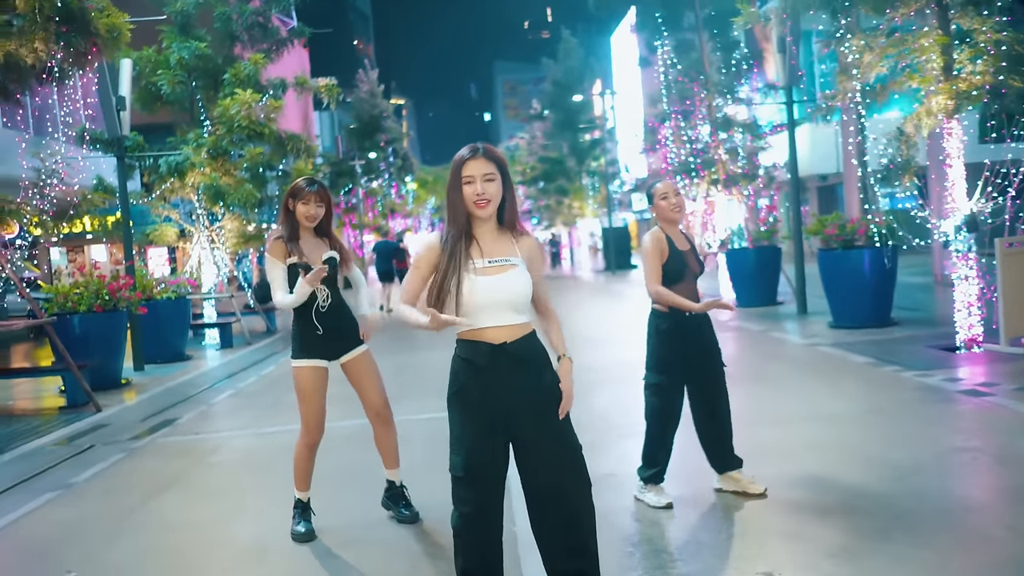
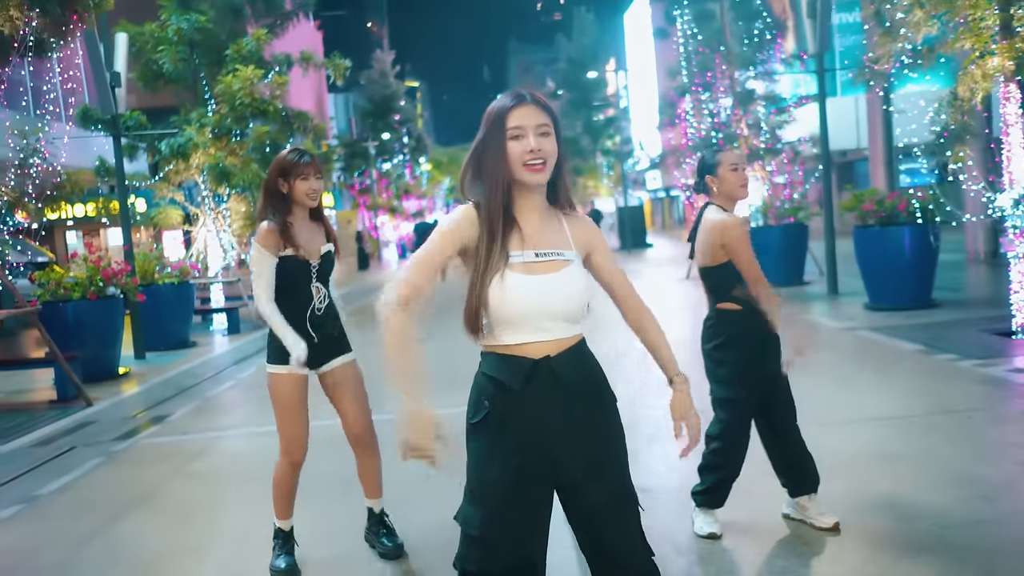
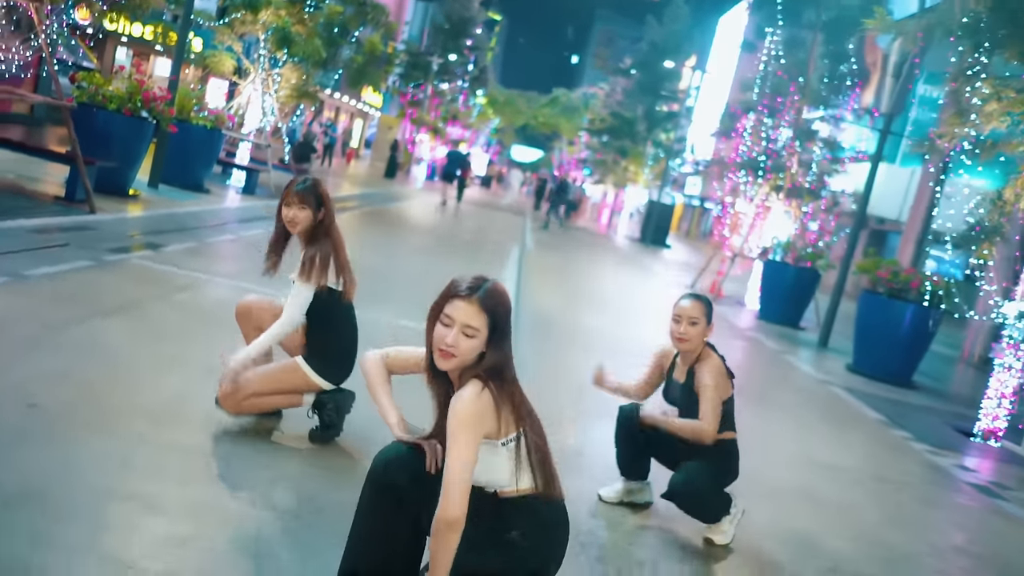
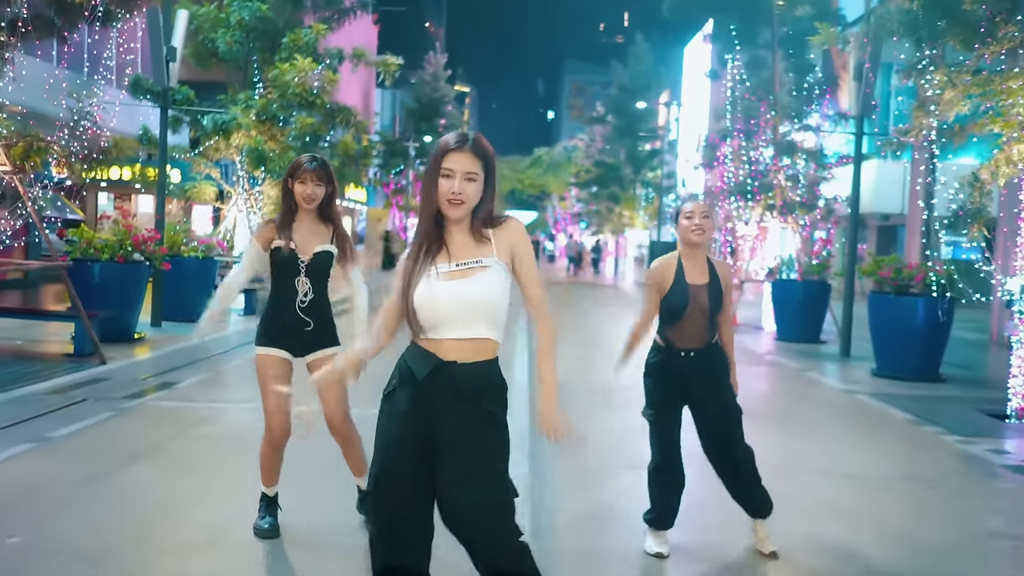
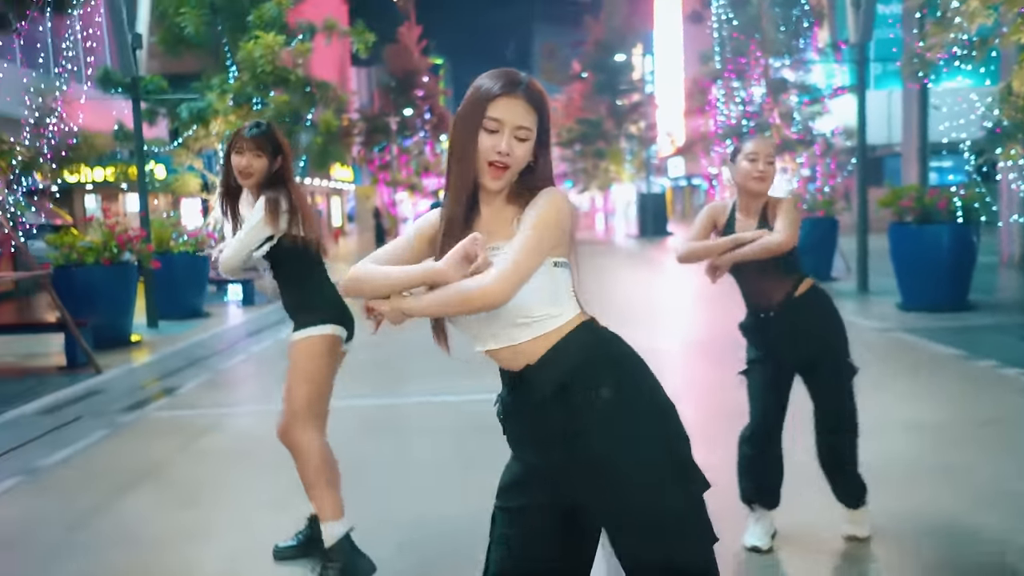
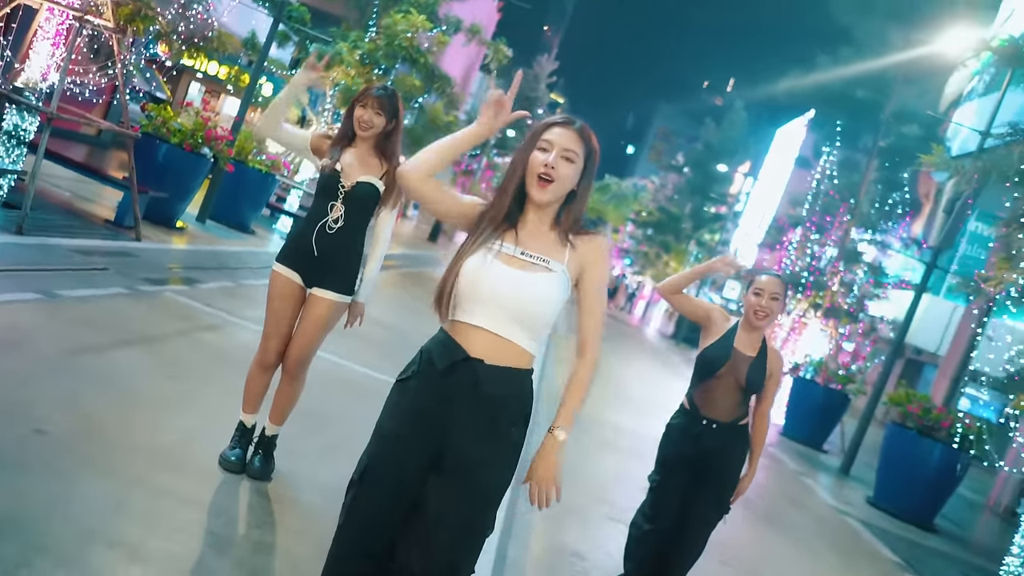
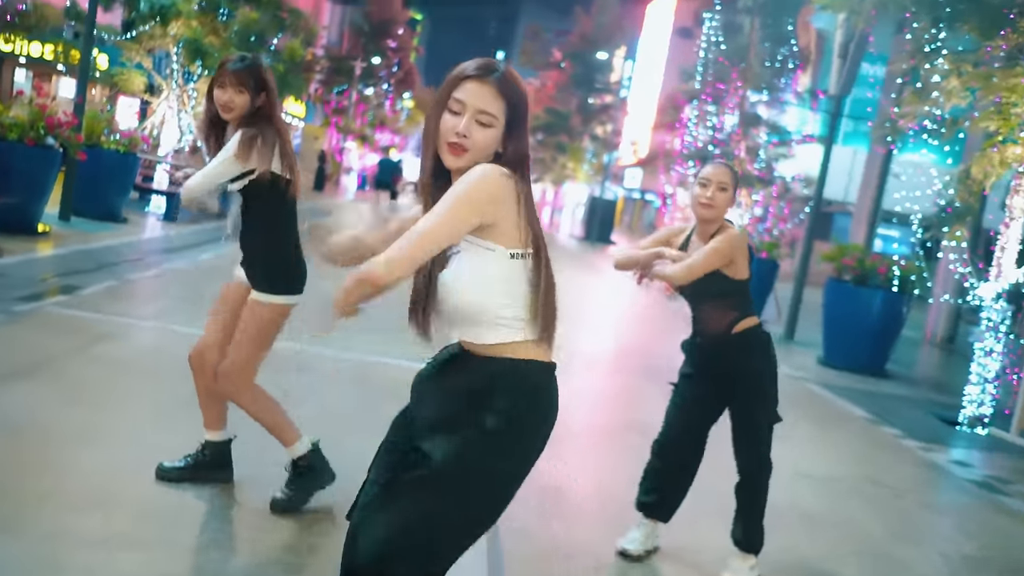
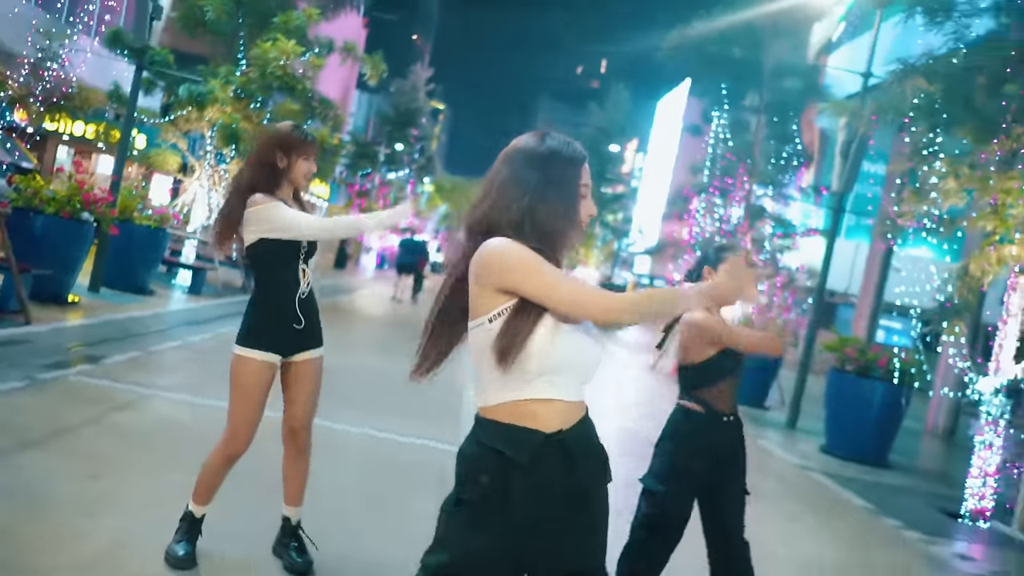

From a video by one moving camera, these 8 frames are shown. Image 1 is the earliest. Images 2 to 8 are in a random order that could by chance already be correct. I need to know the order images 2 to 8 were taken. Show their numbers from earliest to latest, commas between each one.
4, 6, 8, 2, 3, 7, 5
